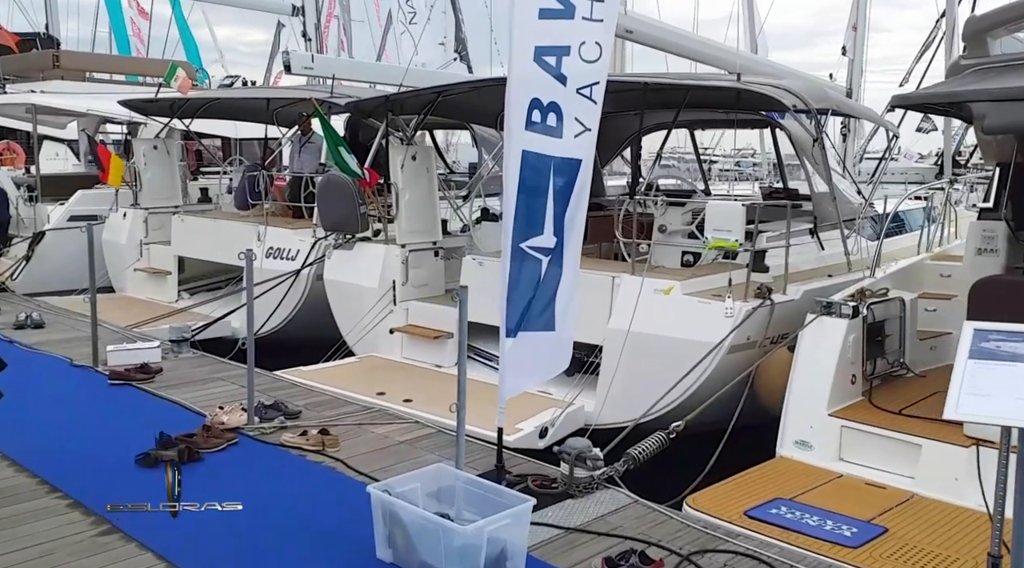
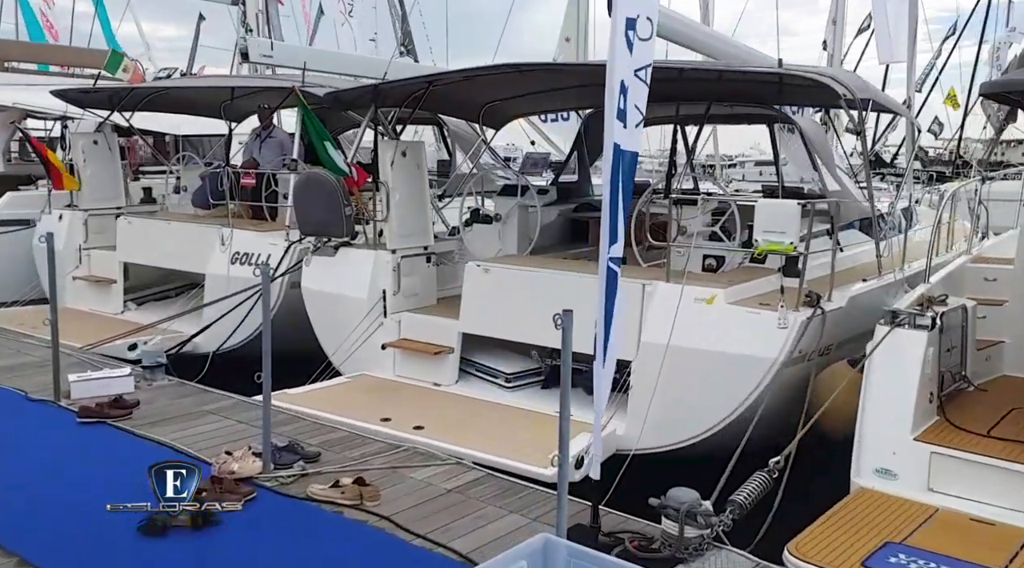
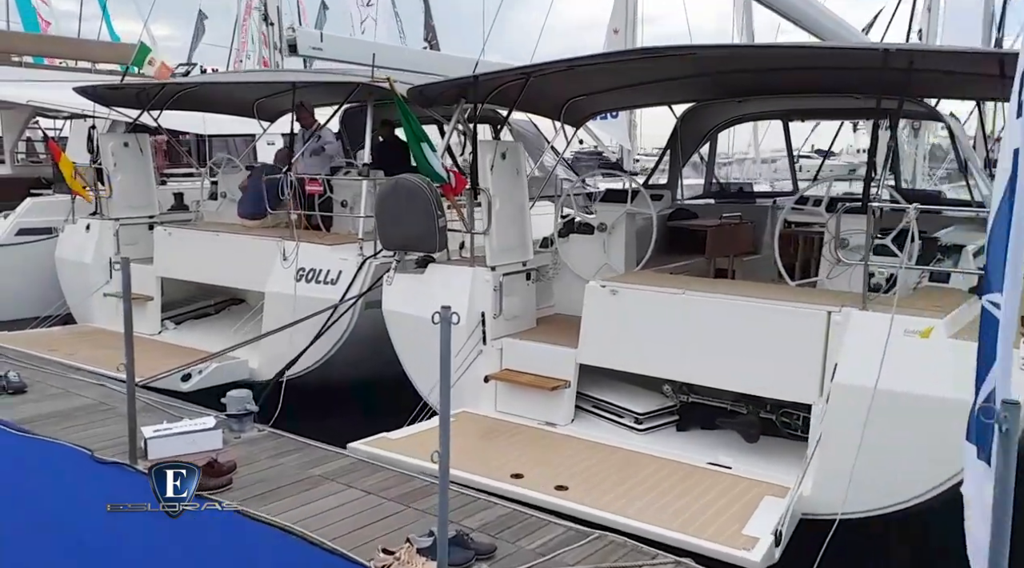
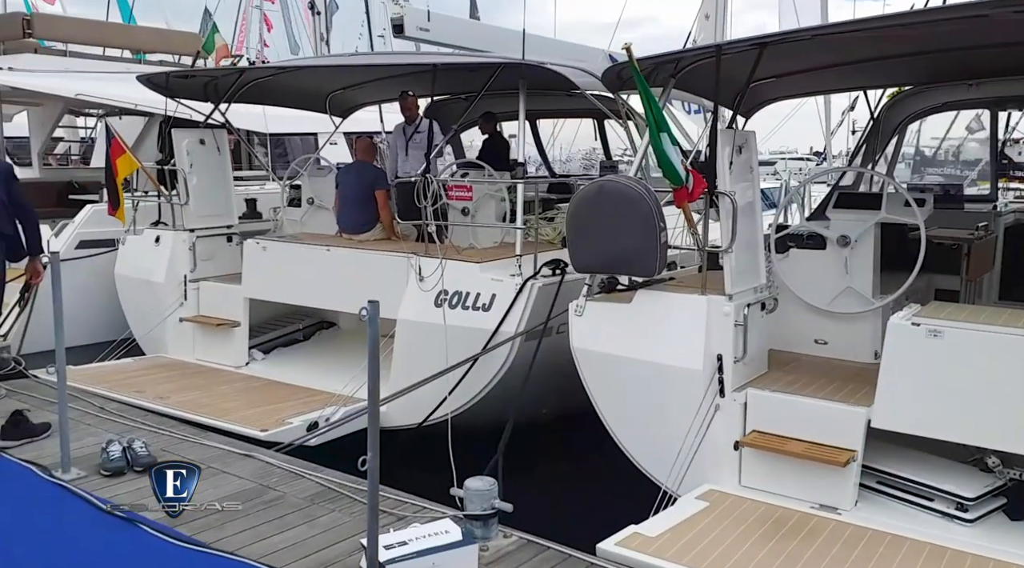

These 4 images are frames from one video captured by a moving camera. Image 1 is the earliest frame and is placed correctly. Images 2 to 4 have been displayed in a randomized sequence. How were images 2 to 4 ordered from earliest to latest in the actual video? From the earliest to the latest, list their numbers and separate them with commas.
2, 3, 4
